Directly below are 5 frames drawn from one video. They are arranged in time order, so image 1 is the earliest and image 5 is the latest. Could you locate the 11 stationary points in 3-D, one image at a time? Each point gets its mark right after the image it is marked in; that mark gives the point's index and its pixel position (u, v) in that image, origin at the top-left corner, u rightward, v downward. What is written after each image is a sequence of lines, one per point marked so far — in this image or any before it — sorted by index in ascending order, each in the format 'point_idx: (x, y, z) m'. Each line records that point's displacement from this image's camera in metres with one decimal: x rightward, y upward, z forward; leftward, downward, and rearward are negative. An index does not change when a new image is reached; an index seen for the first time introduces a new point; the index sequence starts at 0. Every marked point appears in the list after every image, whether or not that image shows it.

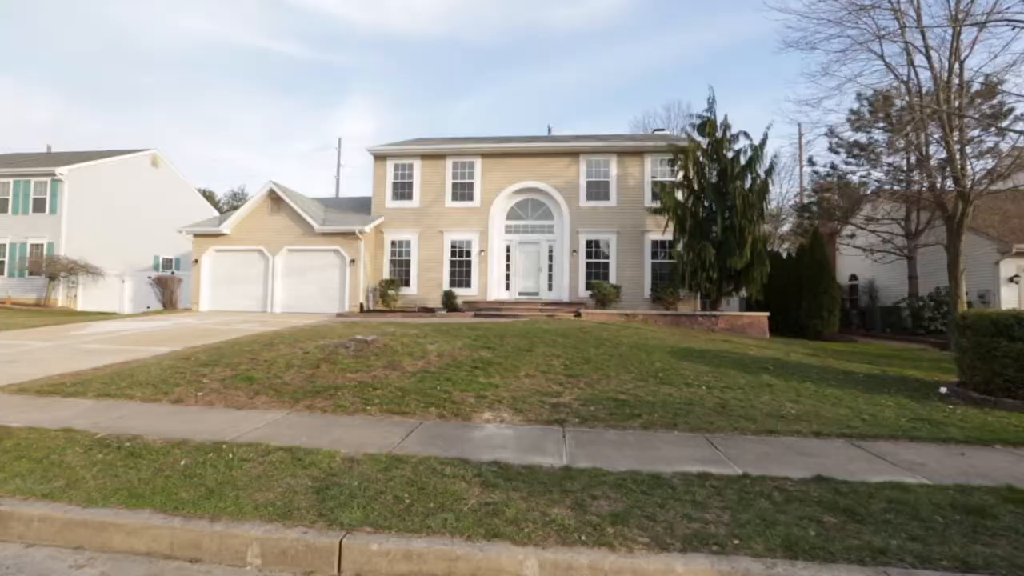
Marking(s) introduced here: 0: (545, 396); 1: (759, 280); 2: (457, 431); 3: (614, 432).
0: (+0.5, -1.8, +7.1) m
1: (+9.9, +0.3, +17.7) m
2: (-0.7, -1.9, +5.7) m
3: (+1.3, -1.9, +5.7) m
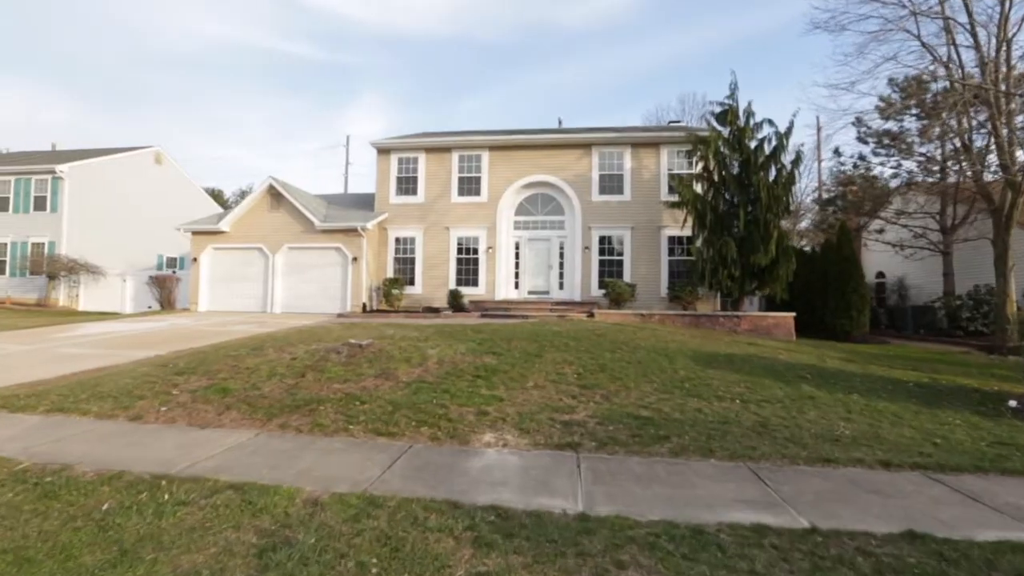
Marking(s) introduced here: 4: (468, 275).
0: (+0.6, -1.8, +6.2) m
1: (+10.2, +0.4, +16.5) m
2: (-0.7, -1.9, +4.8) m
3: (+1.4, -1.9, +4.8) m
4: (-2.0, +0.6, +19.6) m
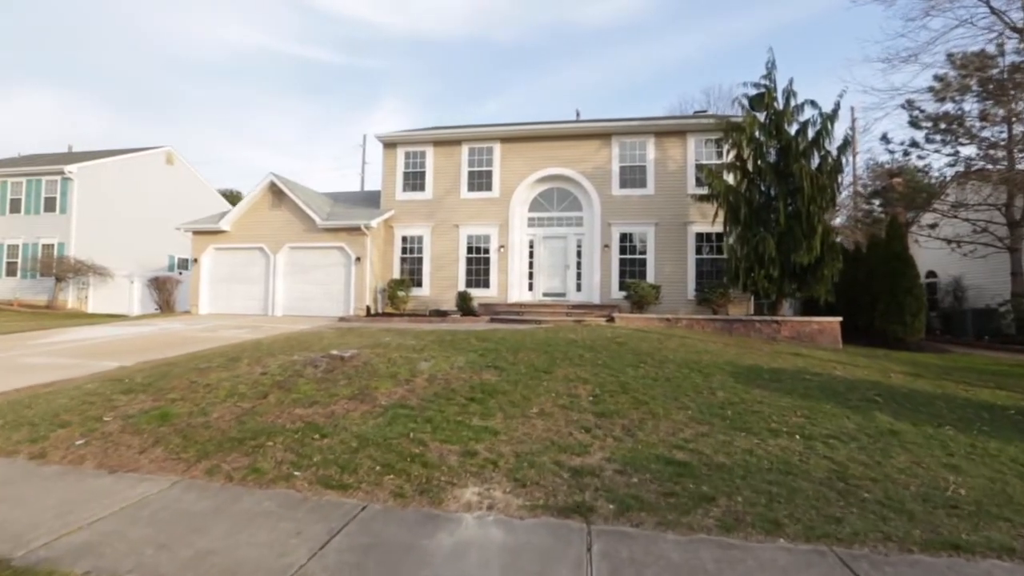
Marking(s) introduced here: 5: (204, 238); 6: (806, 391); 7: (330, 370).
0: (+0.5, -1.8, +4.8) m
1: (+10.6, +0.3, +14.7) m
2: (-0.8, -1.9, +3.5) m
3: (+1.3, -2.0, +3.4) m
4: (-1.4, +0.5, +18.3) m
5: (-13.3, +2.2, +18.9) m
6: (+4.9, -1.7, +7.3) m
7: (-3.2, -1.4, +7.6) m
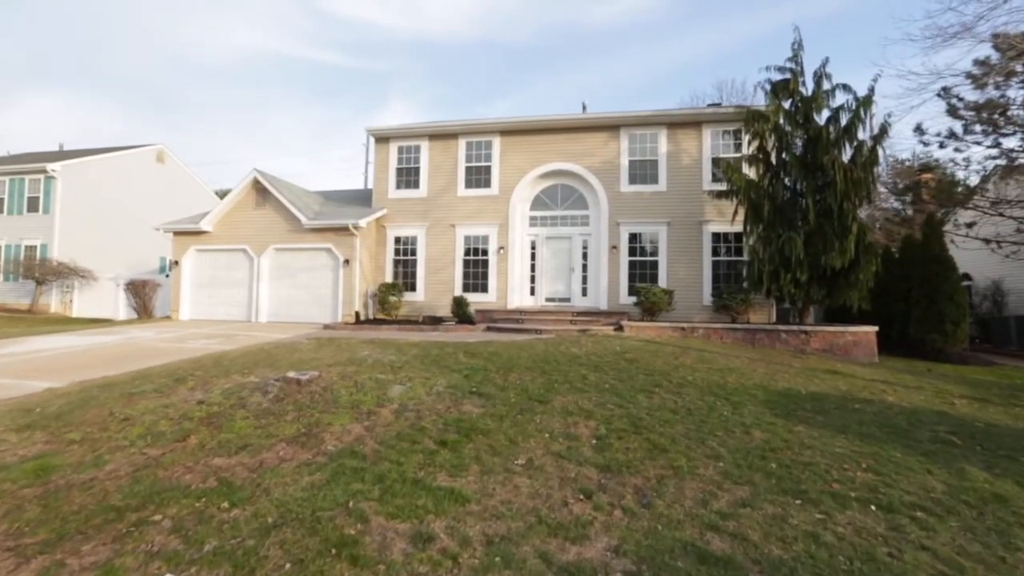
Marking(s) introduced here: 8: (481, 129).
0: (+0.3, -2.0, +3.4) m
1: (+10.6, +0.1, +13.2) m
2: (-1.1, -2.1, +2.2) m
3: (+1.0, -2.1, +2.0) m
4: (-1.4, +0.3, +17.0) m
5: (-13.3, +2.0, +17.8) m
6: (+4.7, -1.9, +5.9) m
7: (-3.4, -1.6, +6.3) m
8: (-1.2, +6.2, +17.1) m
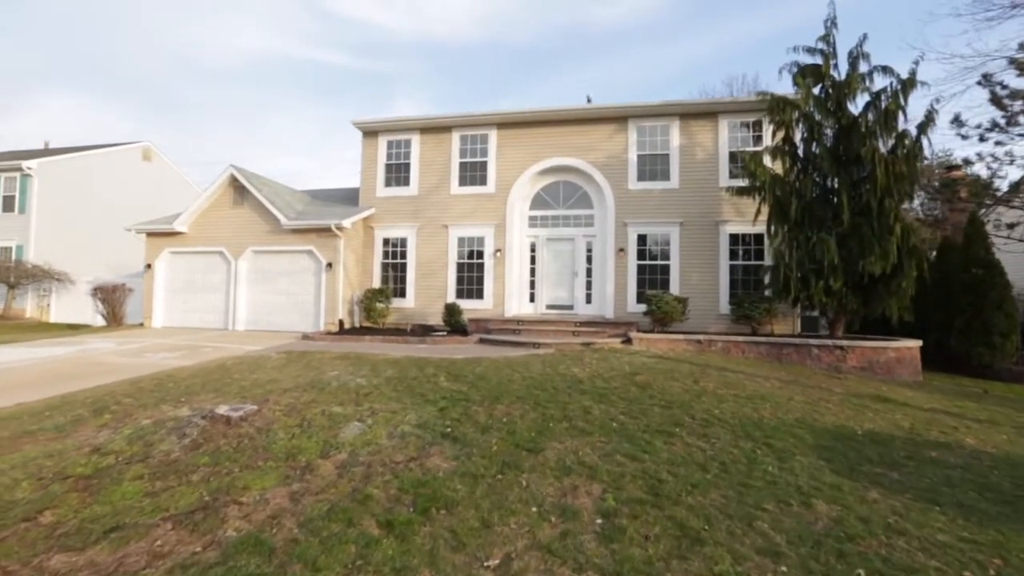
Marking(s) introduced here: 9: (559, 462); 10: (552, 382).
0: (+0.1, -2.2, +2.0) m
1: (+10.5, -0.1, +11.6) m
2: (-1.3, -2.3, +0.8) m
3: (+0.7, -2.3, +0.6) m
4: (-1.5, +0.1, +15.6) m
5: (-13.3, +1.8, +16.5) m
6: (+4.5, -2.1, +4.4) m
7: (-3.6, -1.8, +5.0) m
8: (-1.3, +6.0, +15.7) m
9: (+0.5, -1.8, +4.7) m
10: (+0.7, -1.6, +7.6) m
